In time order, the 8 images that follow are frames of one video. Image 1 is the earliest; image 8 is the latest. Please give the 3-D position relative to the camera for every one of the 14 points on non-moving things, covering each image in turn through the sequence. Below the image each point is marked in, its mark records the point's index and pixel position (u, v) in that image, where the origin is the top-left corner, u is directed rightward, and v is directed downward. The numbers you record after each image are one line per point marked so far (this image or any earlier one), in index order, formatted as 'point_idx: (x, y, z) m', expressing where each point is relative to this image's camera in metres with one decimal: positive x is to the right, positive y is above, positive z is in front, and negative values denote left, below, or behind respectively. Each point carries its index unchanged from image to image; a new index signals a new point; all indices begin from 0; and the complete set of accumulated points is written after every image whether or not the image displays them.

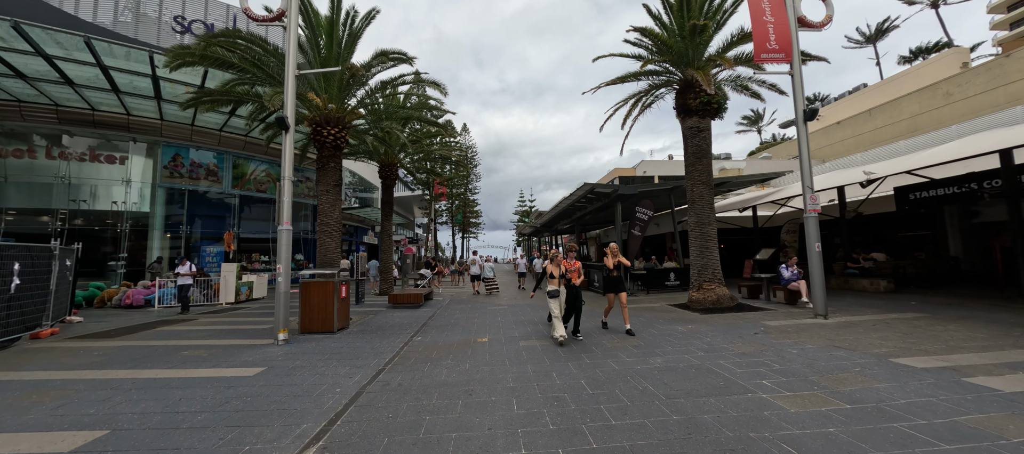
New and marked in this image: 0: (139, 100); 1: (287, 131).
0: (-16.2, +5.5, +14.8) m
1: (-4.7, +2.0, +7.2) m
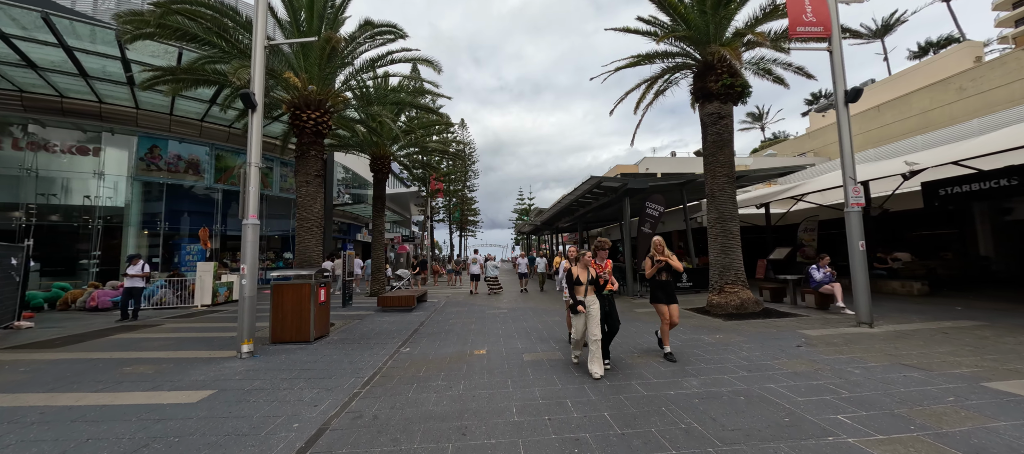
0: (-16.2, +5.7, +13.7) m
1: (-4.7, +2.1, +6.2) m
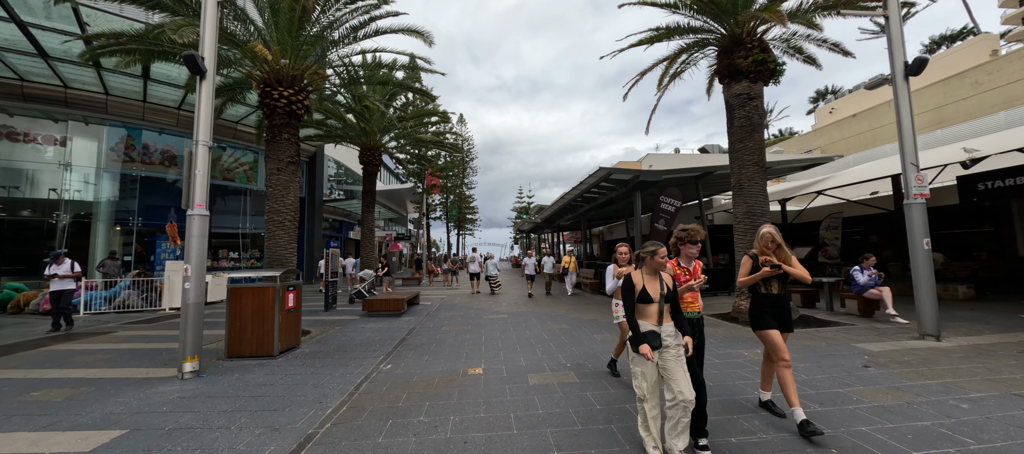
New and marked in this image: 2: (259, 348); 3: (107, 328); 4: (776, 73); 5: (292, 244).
0: (-16.1, +5.9, +12.6) m
1: (-4.6, +2.3, +5.1) m
2: (-4.1, -2.0, +5.6) m
3: (-9.7, -2.4, +8.1) m
4: (+5.8, +3.4, +7.5) m
5: (-4.7, -0.3, +7.3) m
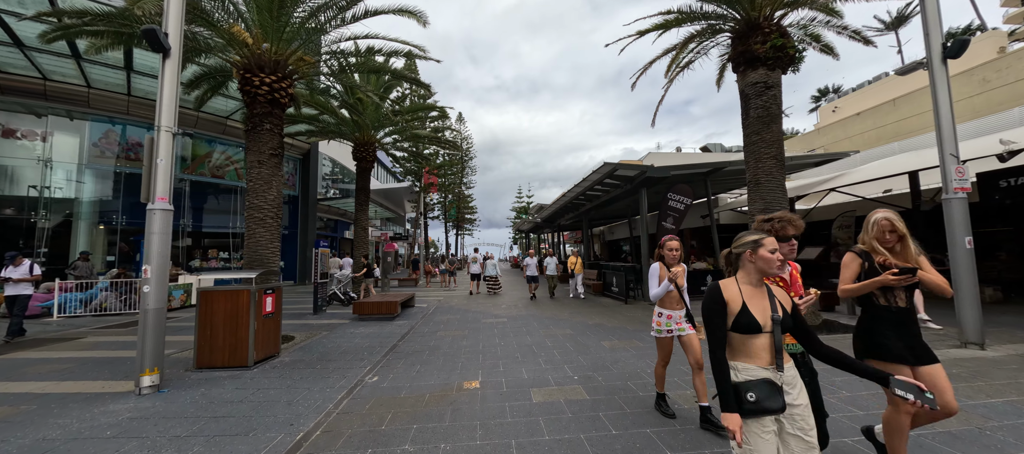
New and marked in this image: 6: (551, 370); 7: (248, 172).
0: (-16.1, +5.9, +12.0) m
1: (-4.6, +2.3, +4.6) m
2: (-4.1, -1.9, +5.0) m
3: (-9.7, -2.4, +7.6) m
4: (+5.8, +3.4, +7.0) m
5: (-4.7, -0.3, +6.8) m
6: (+0.5, -2.0, +4.7) m
7: (-5.2, +1.1, +6.7) m
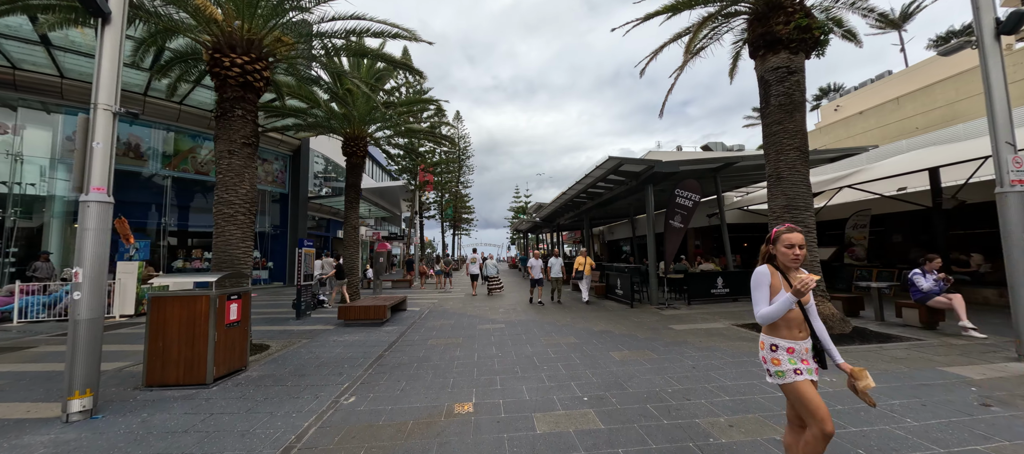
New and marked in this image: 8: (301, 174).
0: (-16.2, +6.0, +11.3) m
1: (-4.6, +2.4, +3.9) m
2: (-4.1, -1.9, +4.3) m
3: (-9.7, -2.3, +6.9) m
4: (+5.8, +3.5, +6.4) m
5: (-4.7, -0.2, +6.1) m
6: (+0.5, -1.9, +4.1) m
7: (-5.2, +1.1, +6.0) m
8: (-12.0, +3.0, +19.4) m
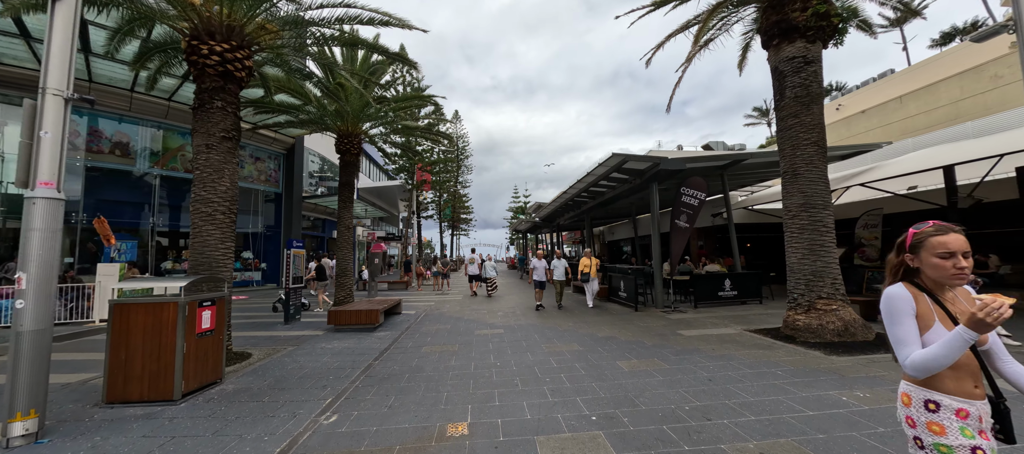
0: (-16.2, +6.0, +10.8) m
1: (-4.6, +2.4, +3.5) m
2: (-4.1, -1.9, +3.9) m
3: (-9.7, -2.3, +6.4) m
4: (+5.8, +3.5, +6.1) m
5: (-4.8, -0.2, +5.7) m
6: (+0.5, -1.9, +3.7) m
7: (-5.2, +1.1, +5.6) m
8: (-12.0, +3.0, +18.9) m
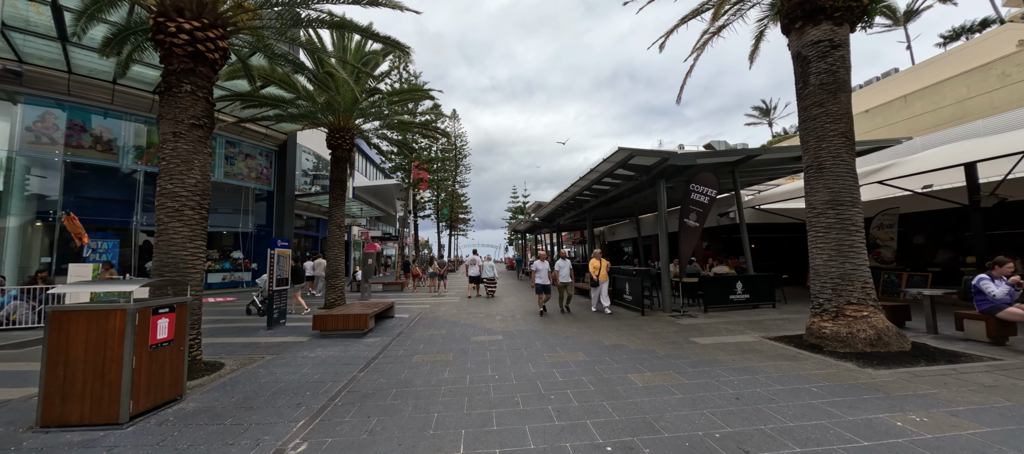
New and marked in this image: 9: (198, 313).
0: (-16.2, +6.0, +10.3) m
1: (-4.6, +2.4, +3.0) m
2: (-4.1, -1.8, +3.4) m
3: (-9.7, -2.3, +5.9) m
4: (+5.8, +3.5, +5.6) m
5: (-4.8, -0.2, +5.2) m
6: (+0.5, -1.9, +3.1) m
7: (-5.2, +1.2, +5.1) m
8: (-12.1, +3.0, +18.4) m
9: (-4.8, -1.3, +5.2) m
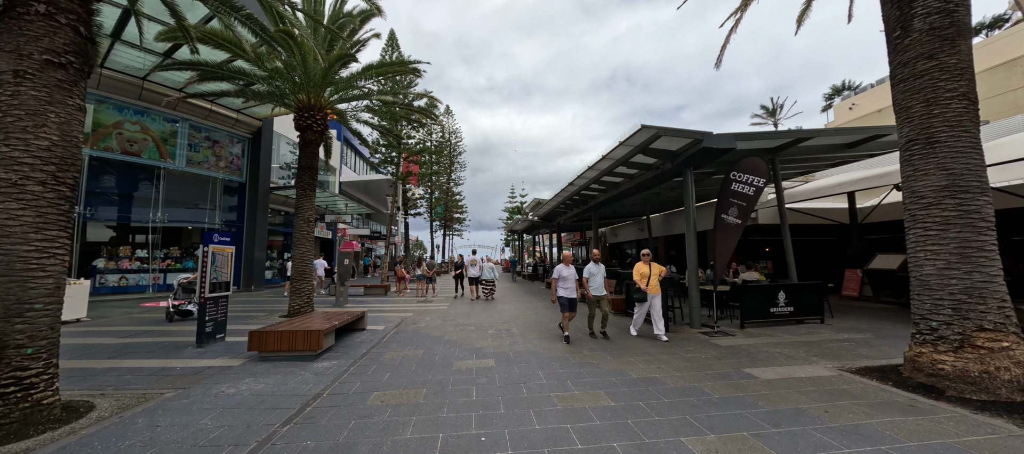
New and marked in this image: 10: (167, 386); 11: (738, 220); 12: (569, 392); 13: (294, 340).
0: (-16.2, +6.3, +8.6) m
1: (-4.6, +2.6, +1.4) m
2: (-4.1, -1.6, +1.8) m
3: (-9.8, -2.0, +4.2) m
4: (+5.8, +3.5, +4.1) m
5: (-4.8, 0.0, +3.6) m
6: (+0.5, -1.8, +1.6) m
7: (-5.2, +1.4, +3.5) m
8: (-12.2, +3.3, +16.7) m
9: (-4.8, -1.1, +3.6) m
10: (-4.6, -2.1, +4.5) m
11: (+4.4, +0.1, +6.7) m
12: (+0.7, -1.9, +4.1) m
13: (-3.5, -1.8, +5.6) m
